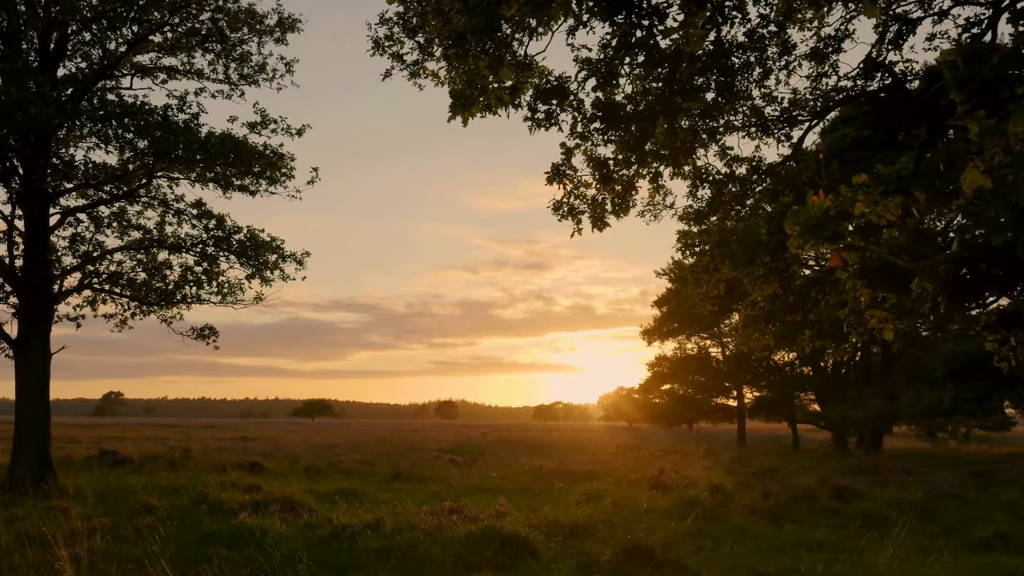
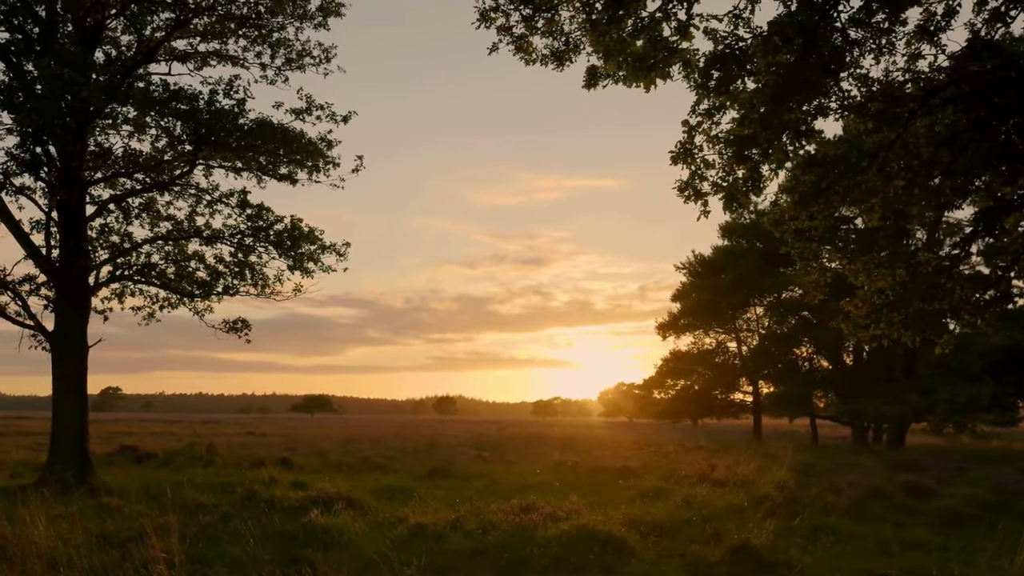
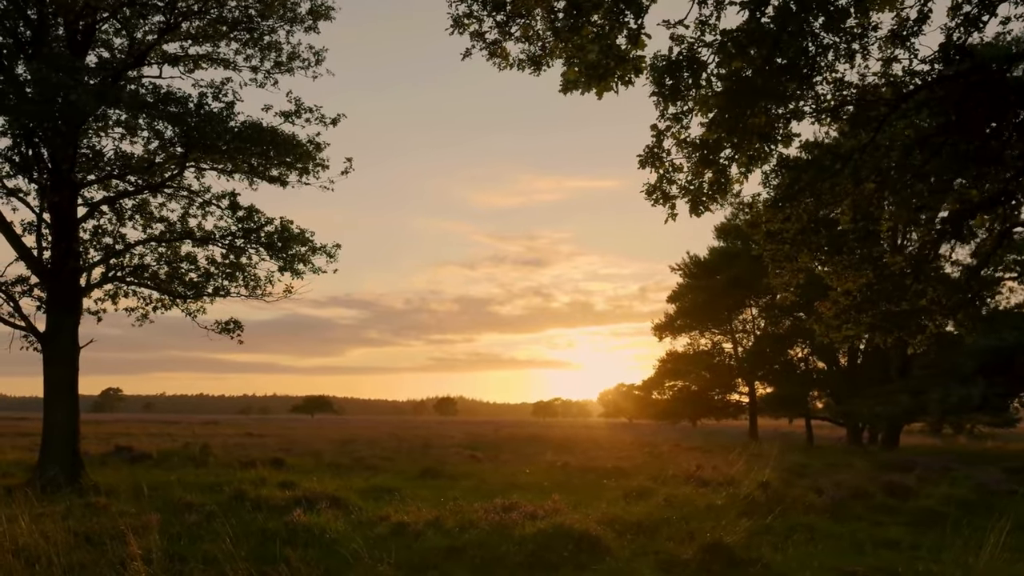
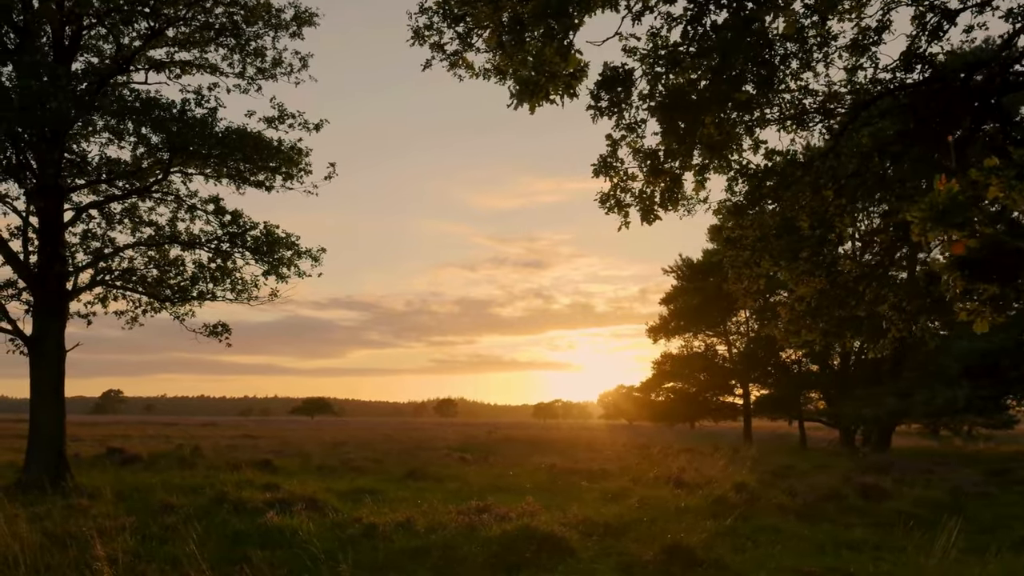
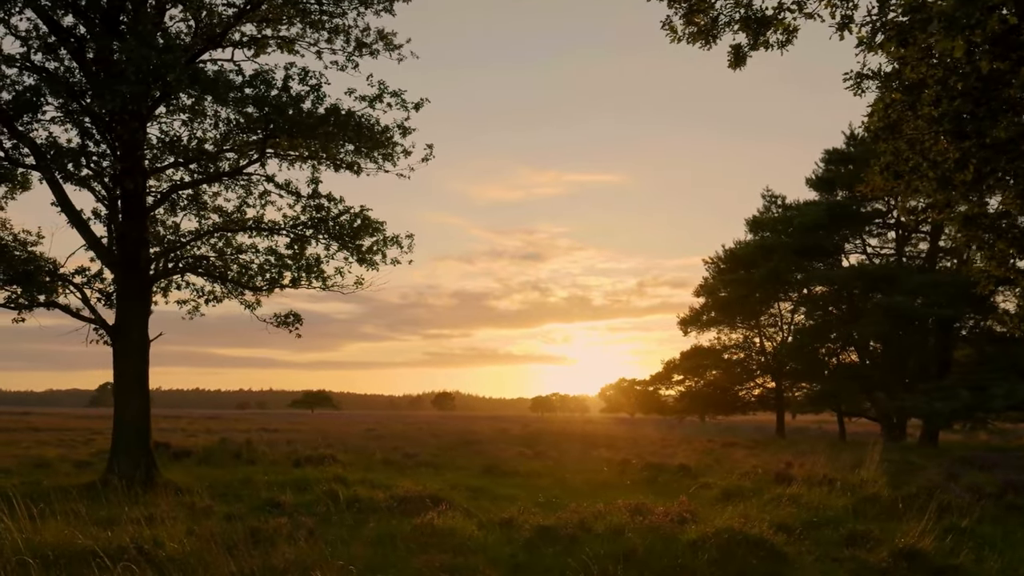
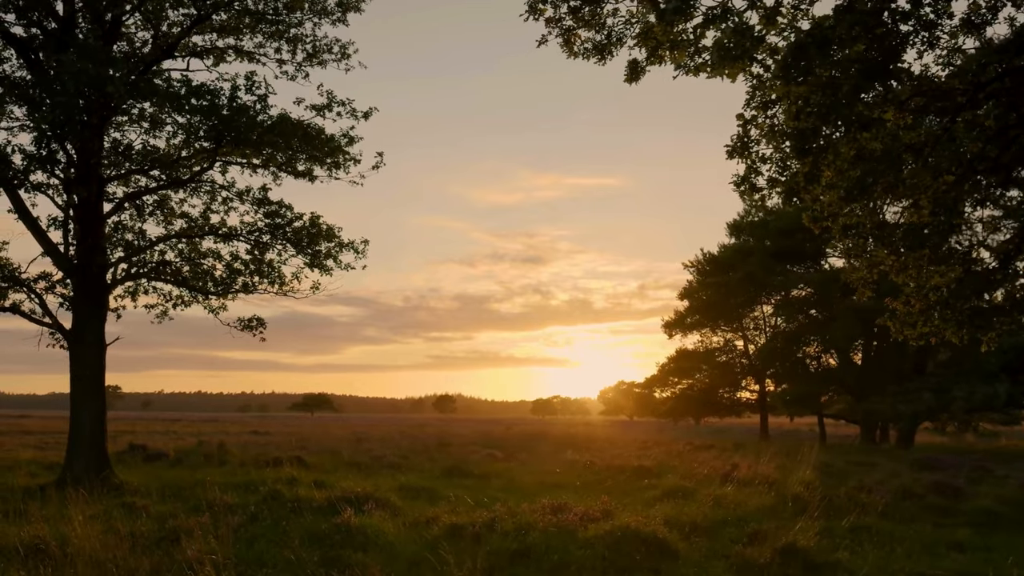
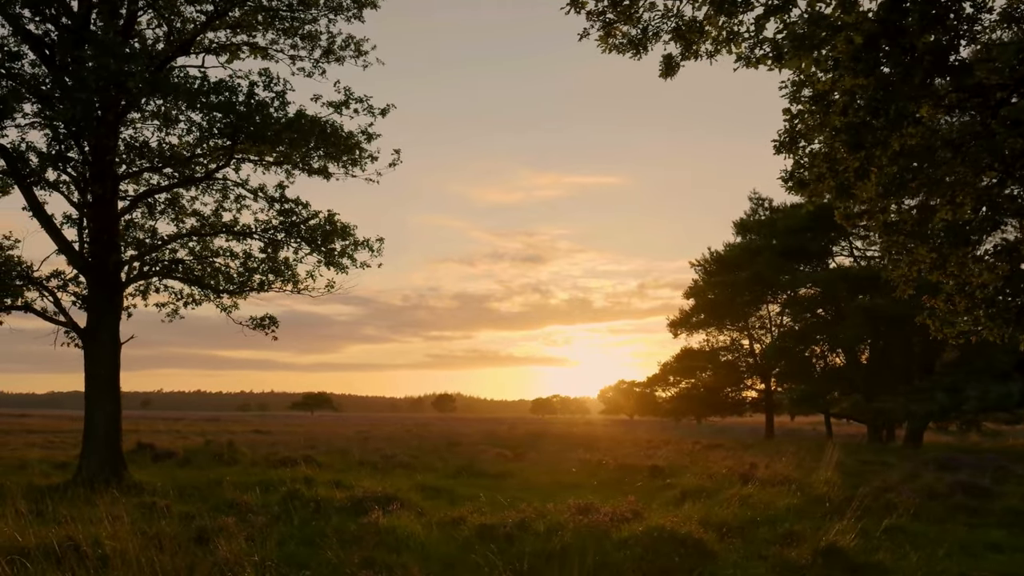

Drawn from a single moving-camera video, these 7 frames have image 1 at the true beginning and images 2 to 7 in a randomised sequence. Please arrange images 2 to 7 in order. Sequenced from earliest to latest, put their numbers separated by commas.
4, 3, 2, 6, 7, 5
